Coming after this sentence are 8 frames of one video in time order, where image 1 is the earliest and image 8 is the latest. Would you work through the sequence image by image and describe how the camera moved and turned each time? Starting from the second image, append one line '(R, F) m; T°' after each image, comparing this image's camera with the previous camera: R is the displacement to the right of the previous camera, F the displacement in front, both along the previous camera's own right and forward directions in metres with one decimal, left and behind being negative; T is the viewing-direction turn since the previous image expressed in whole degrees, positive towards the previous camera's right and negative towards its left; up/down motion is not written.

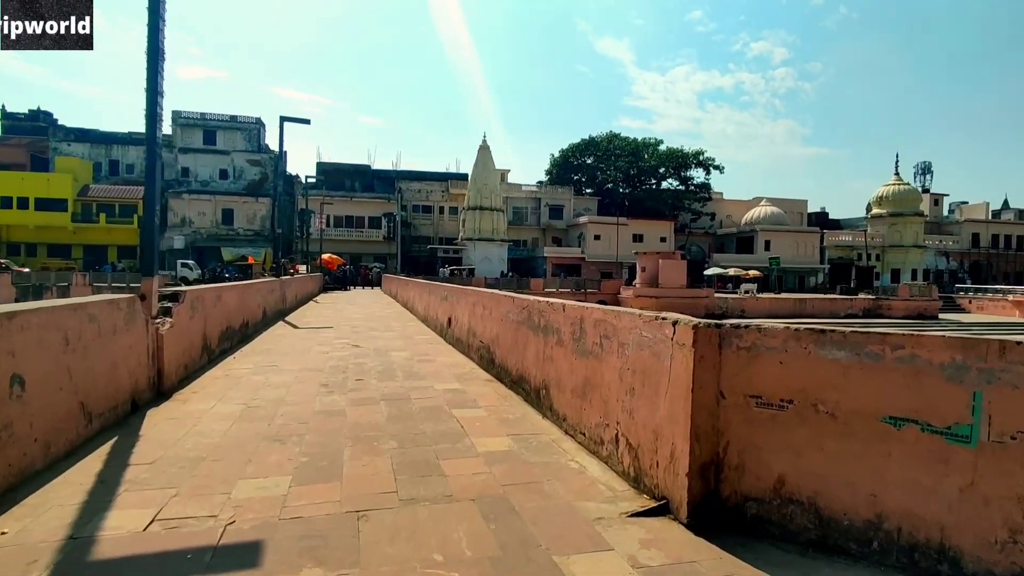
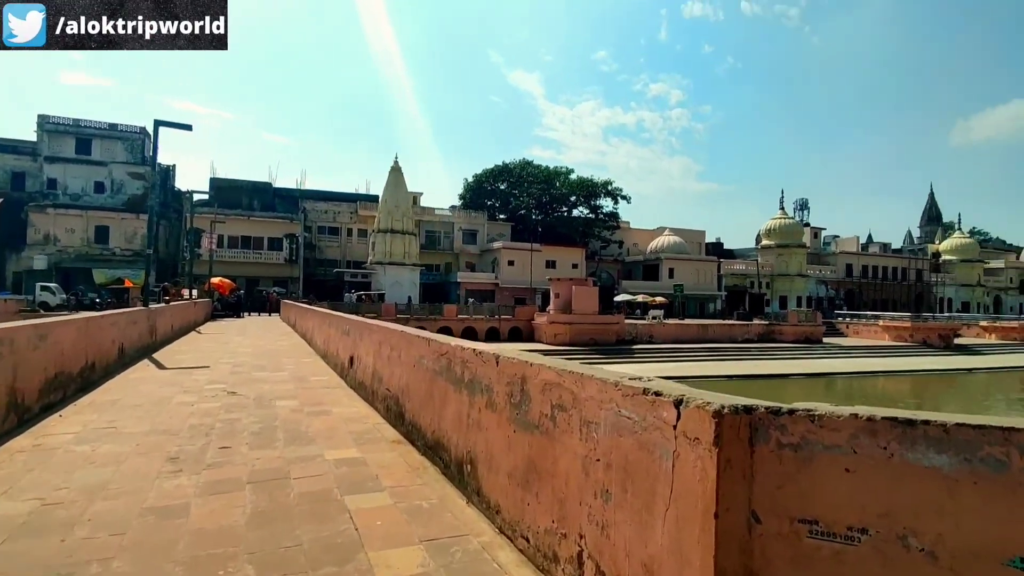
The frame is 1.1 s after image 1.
(0.0, +0.6) m; +9°
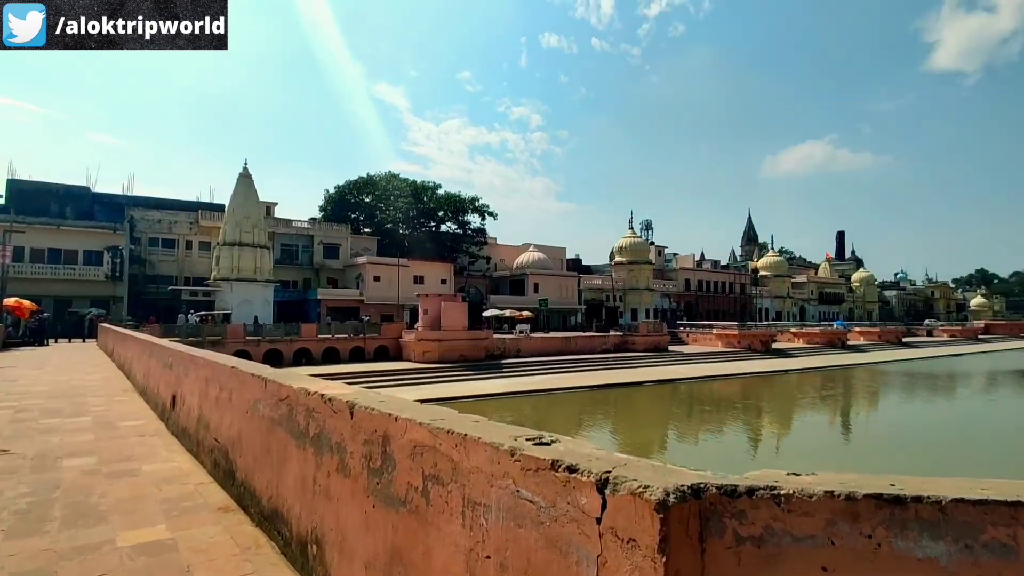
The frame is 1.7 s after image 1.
(0.0, +0.3) m; +14°
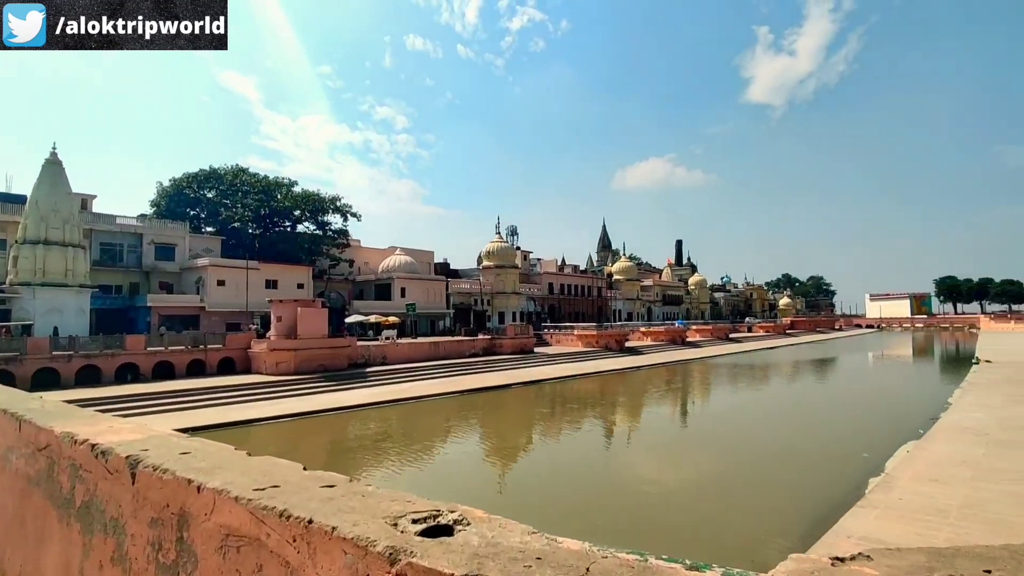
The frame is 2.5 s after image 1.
(0.0, +0.4) m; +14°
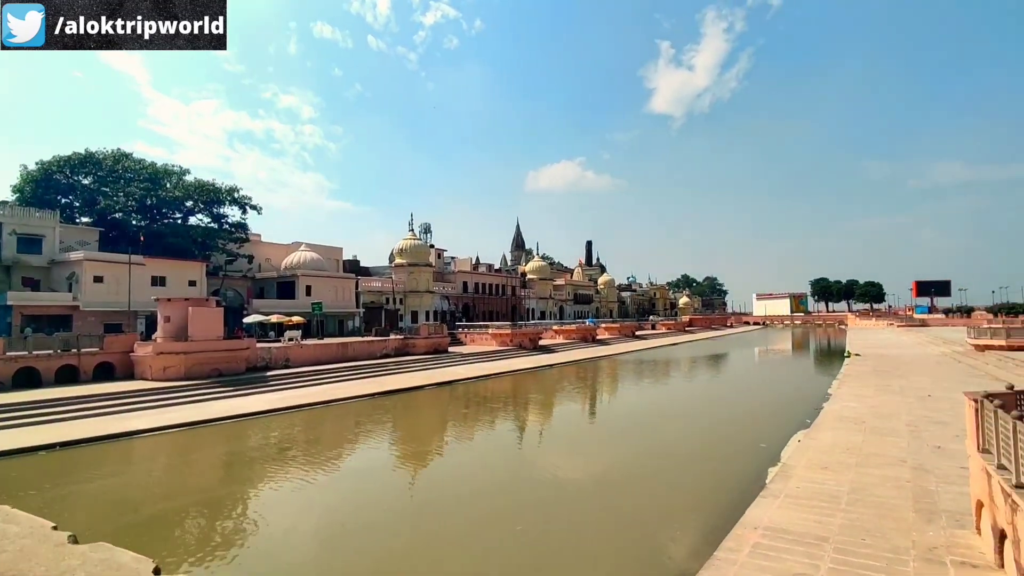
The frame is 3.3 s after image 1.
(-0.1, +0.2) m; +9°
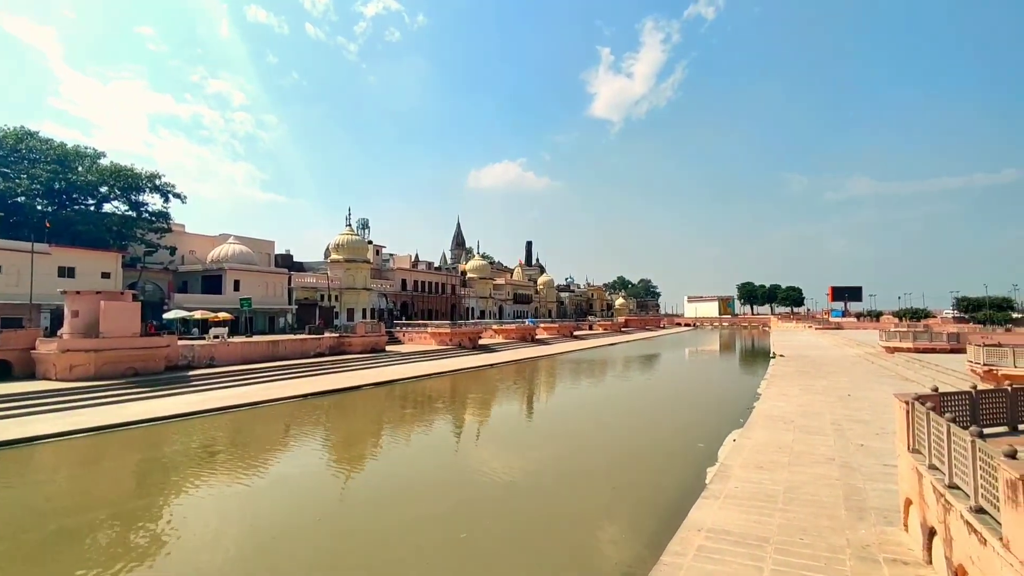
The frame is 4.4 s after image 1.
(-0.1, +0.2) m; +6°
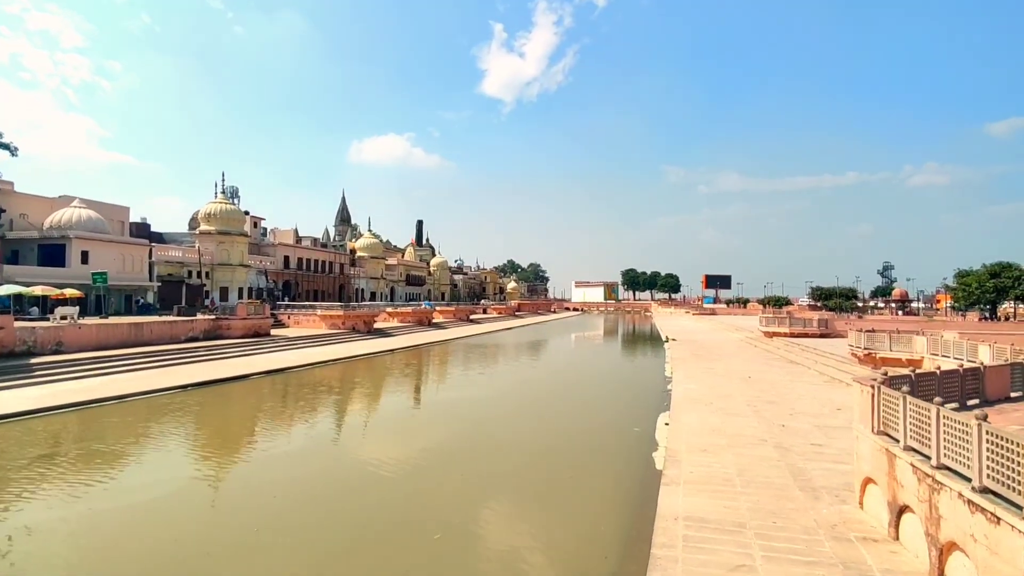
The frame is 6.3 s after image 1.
(-1.0, +0.6) m; +12°
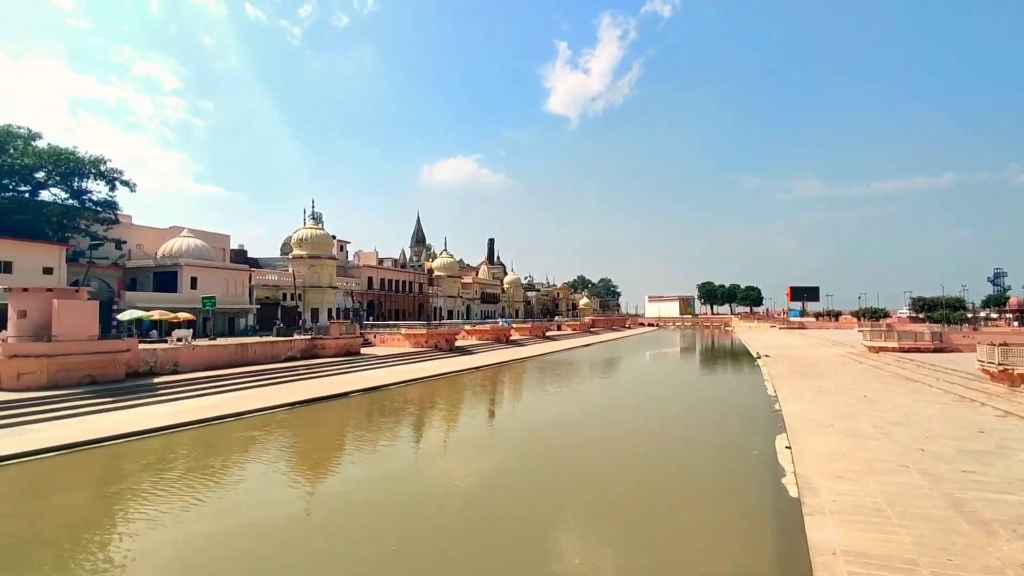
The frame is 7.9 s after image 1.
(-0.7, 0.0) m; -7°
